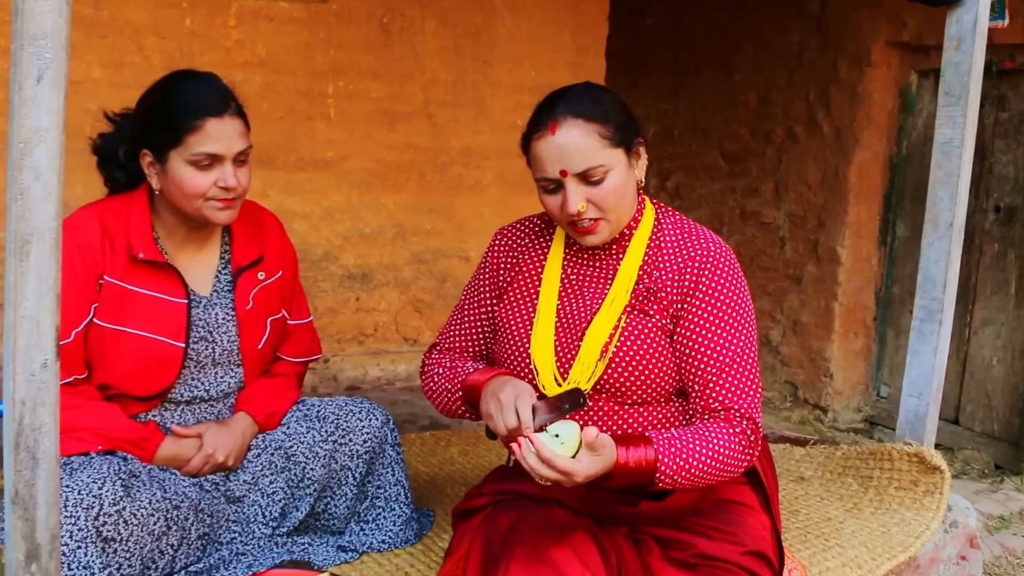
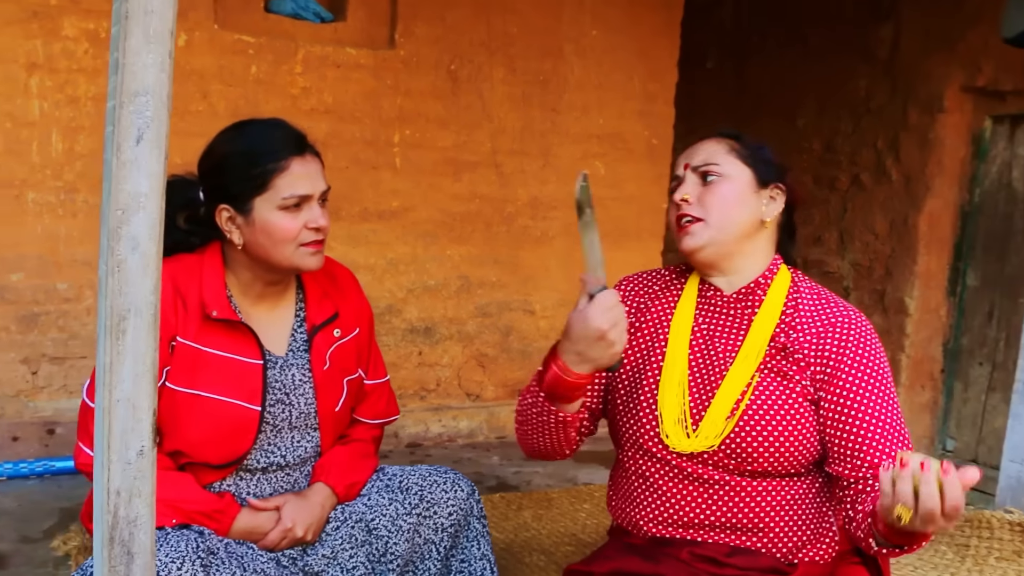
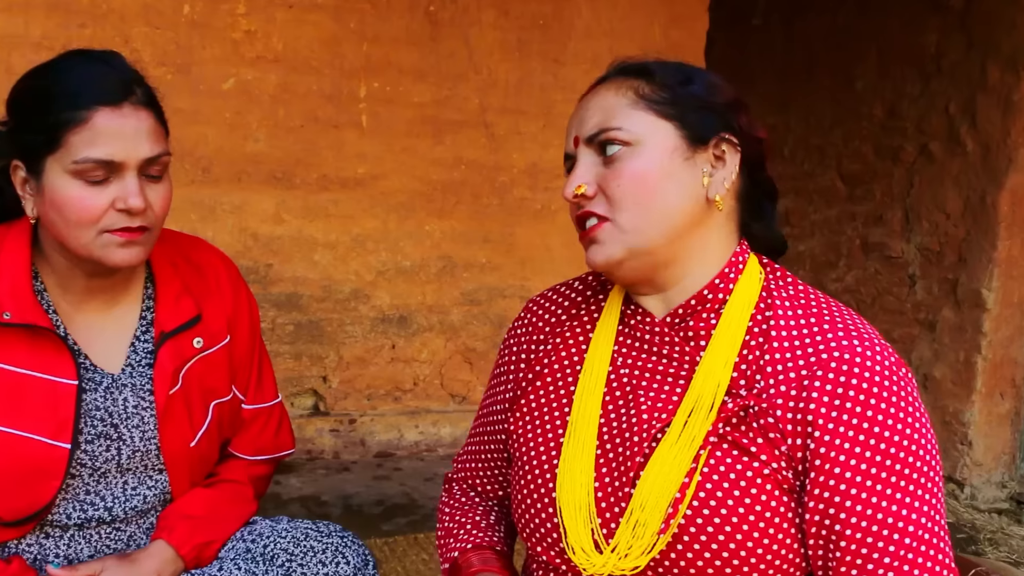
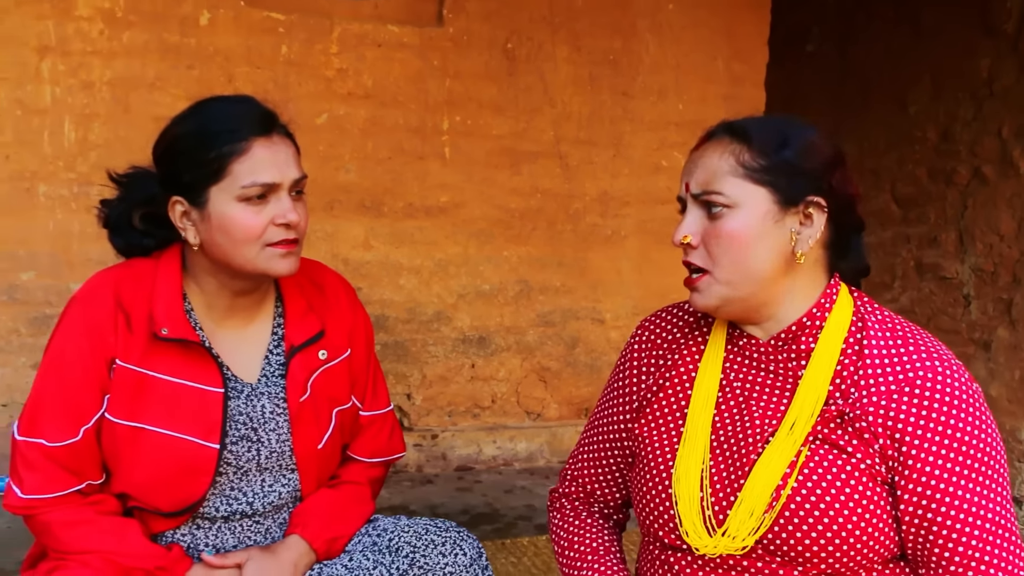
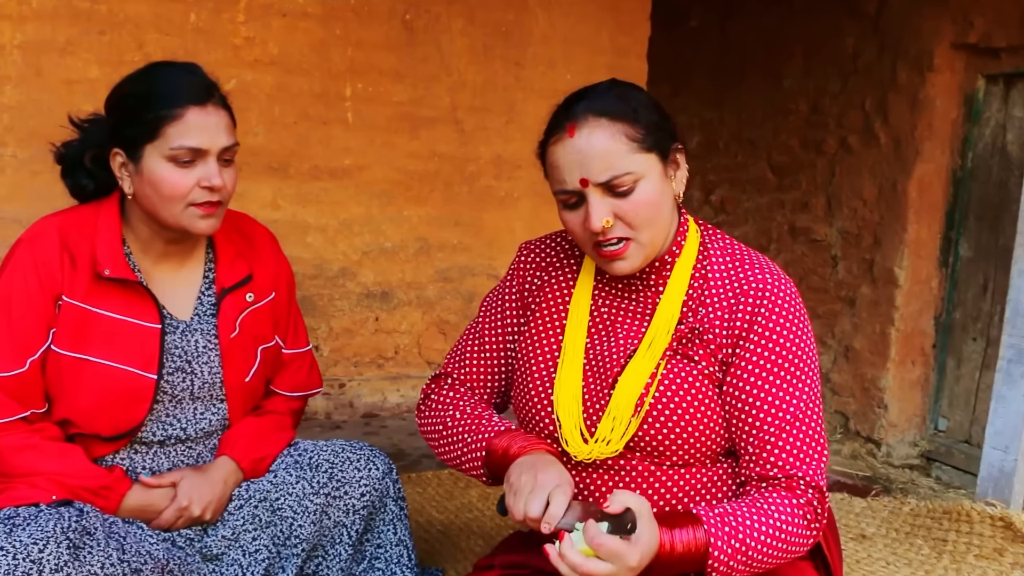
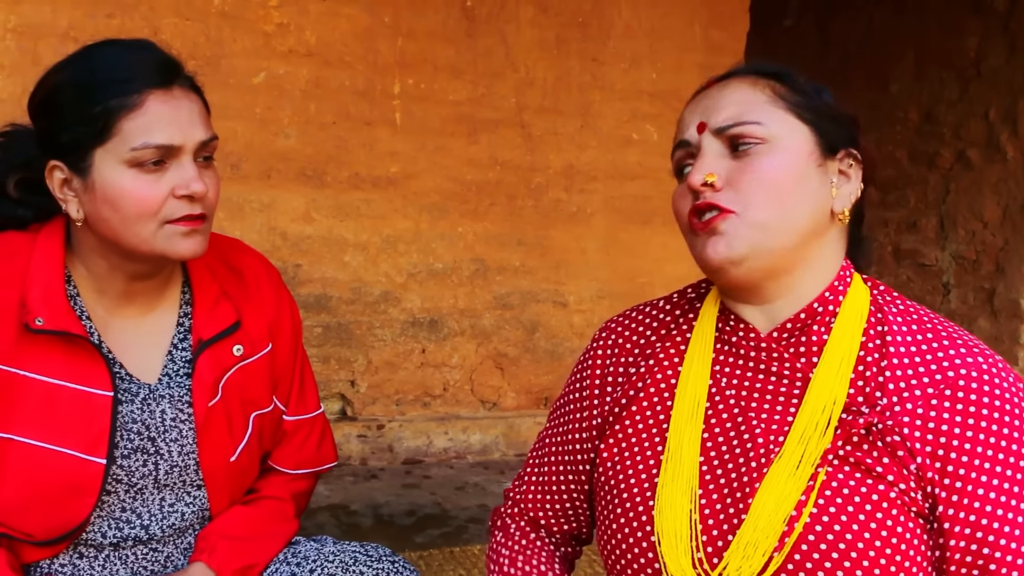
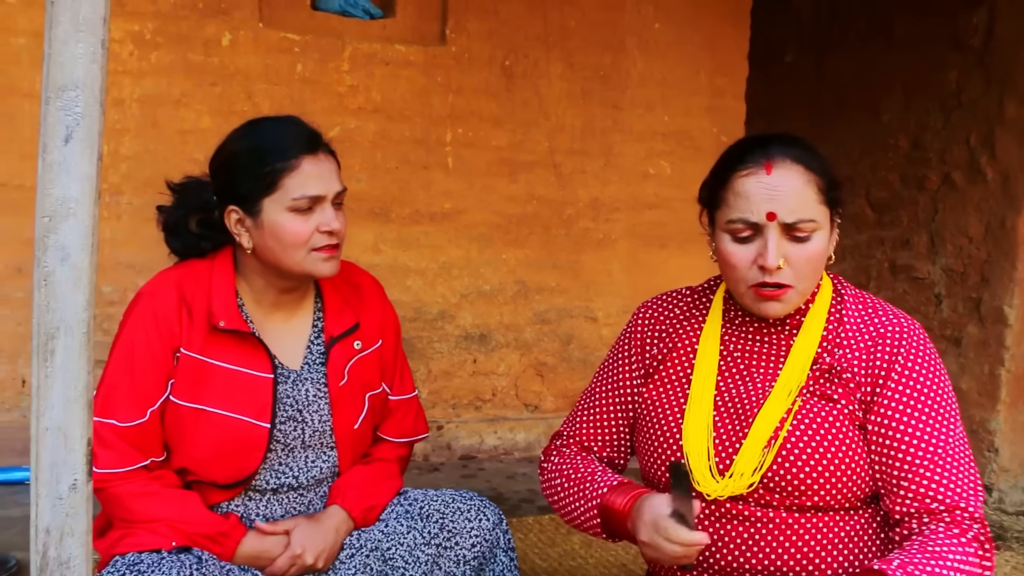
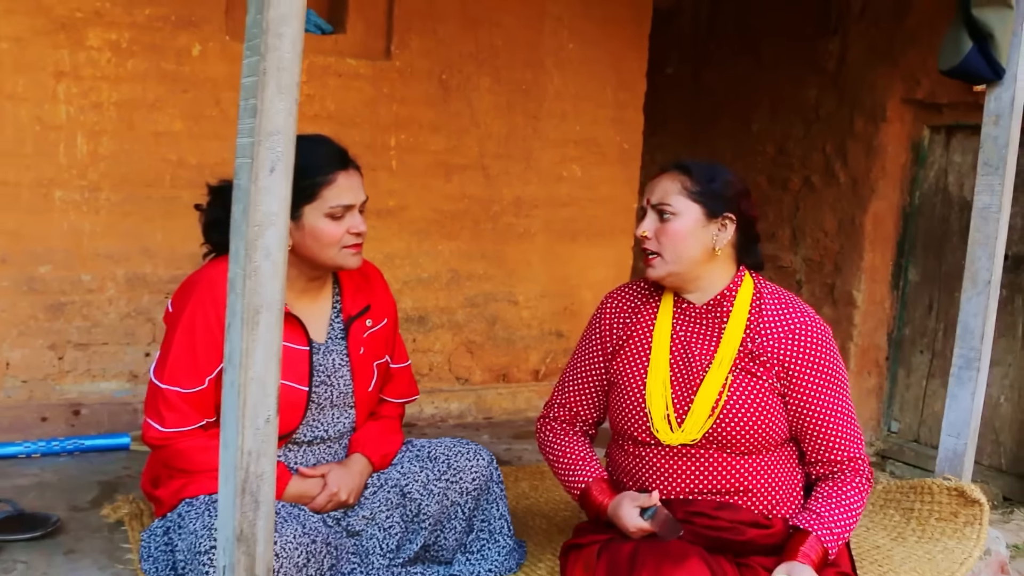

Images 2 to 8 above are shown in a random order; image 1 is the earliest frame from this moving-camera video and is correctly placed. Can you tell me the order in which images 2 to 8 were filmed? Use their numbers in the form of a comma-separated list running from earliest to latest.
5, 3, 6, 4, 7, 2, 8
